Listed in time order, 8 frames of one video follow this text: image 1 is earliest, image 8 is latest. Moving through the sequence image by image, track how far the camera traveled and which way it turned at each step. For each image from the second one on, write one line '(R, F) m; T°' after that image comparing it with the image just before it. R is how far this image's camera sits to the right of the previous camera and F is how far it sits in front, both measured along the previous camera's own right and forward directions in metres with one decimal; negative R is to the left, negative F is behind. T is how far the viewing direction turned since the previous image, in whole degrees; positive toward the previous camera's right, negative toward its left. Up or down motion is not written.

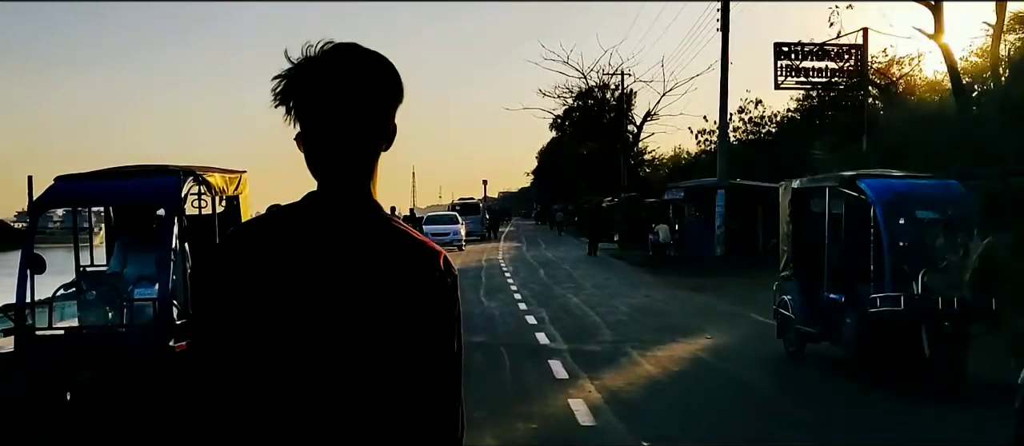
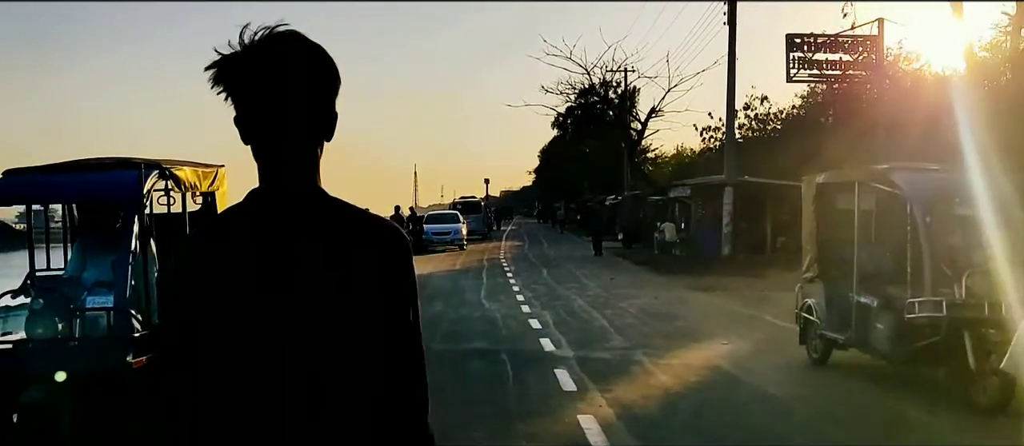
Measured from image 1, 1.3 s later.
(0.0, +0.9) m; 0°
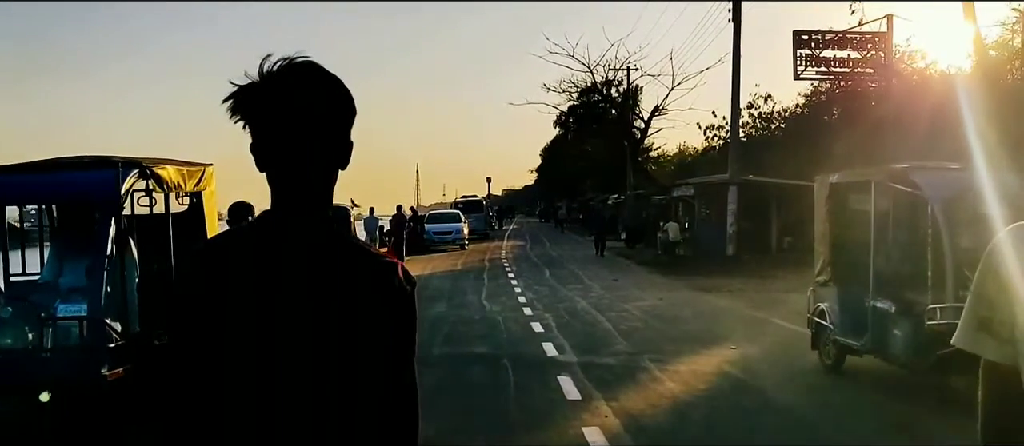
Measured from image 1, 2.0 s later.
(0.0, +0.4) m; 0°
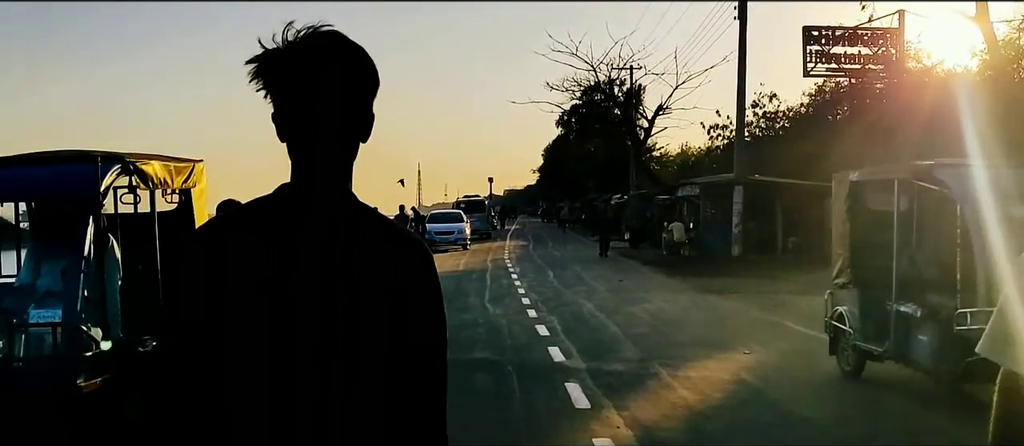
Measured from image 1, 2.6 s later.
(0.0, +0.5) m; 0°
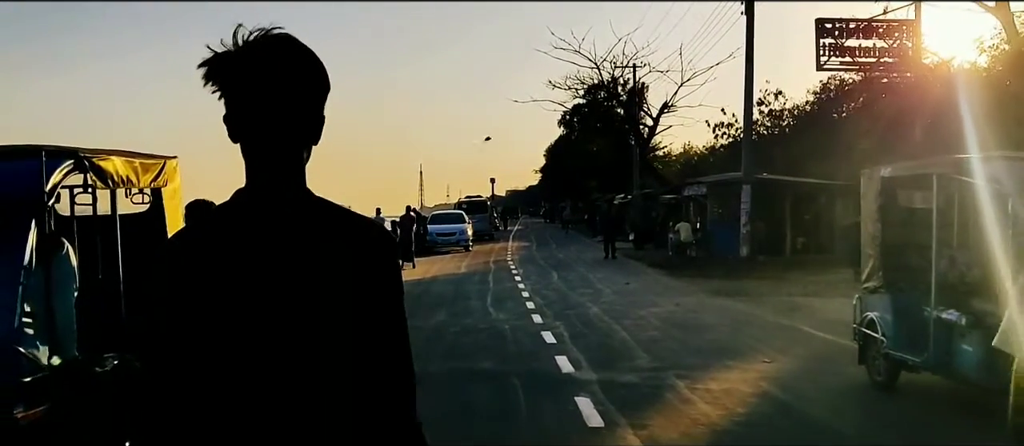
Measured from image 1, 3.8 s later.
(0.0, +0.8) m; 0°
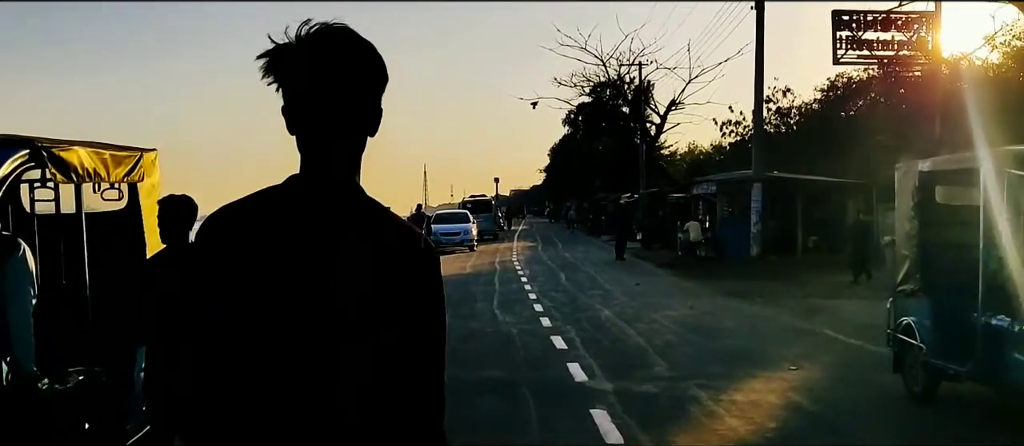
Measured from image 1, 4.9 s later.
(0.0, +0.7) m; 0°
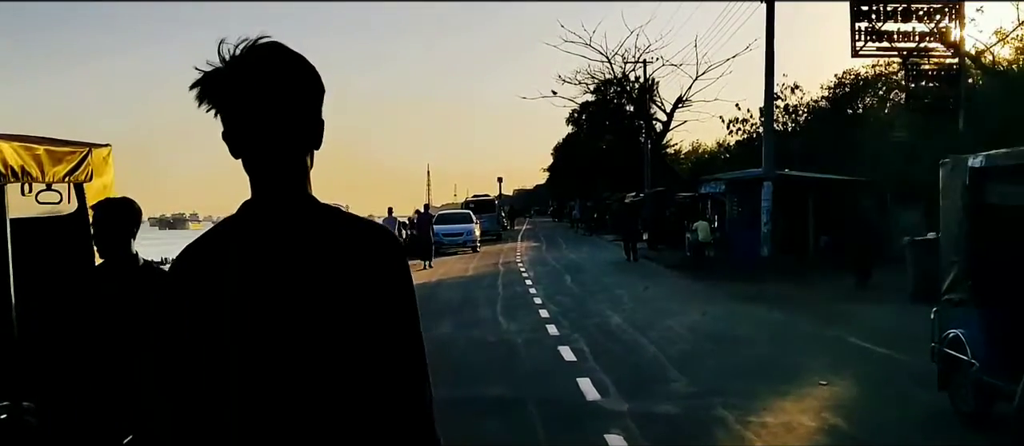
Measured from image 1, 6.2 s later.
(0.0, +0.9) m; 0°
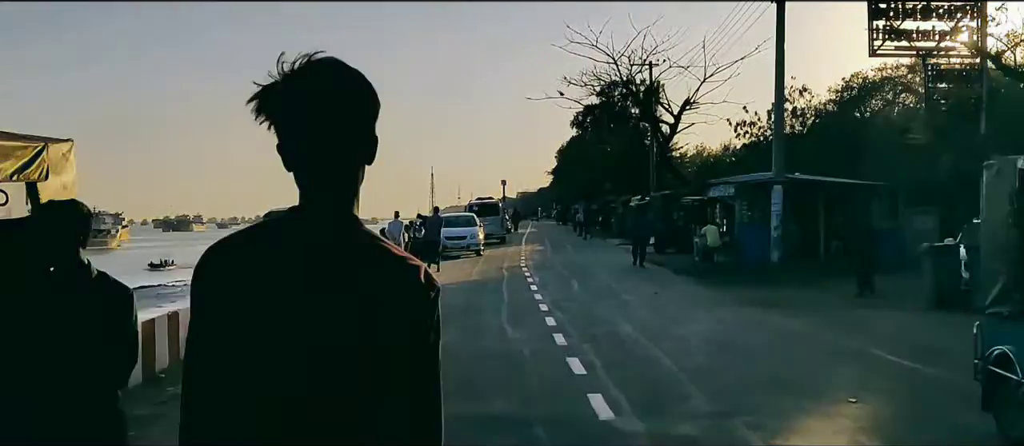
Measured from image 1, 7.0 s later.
(0.0, +0.7) m; 0°
